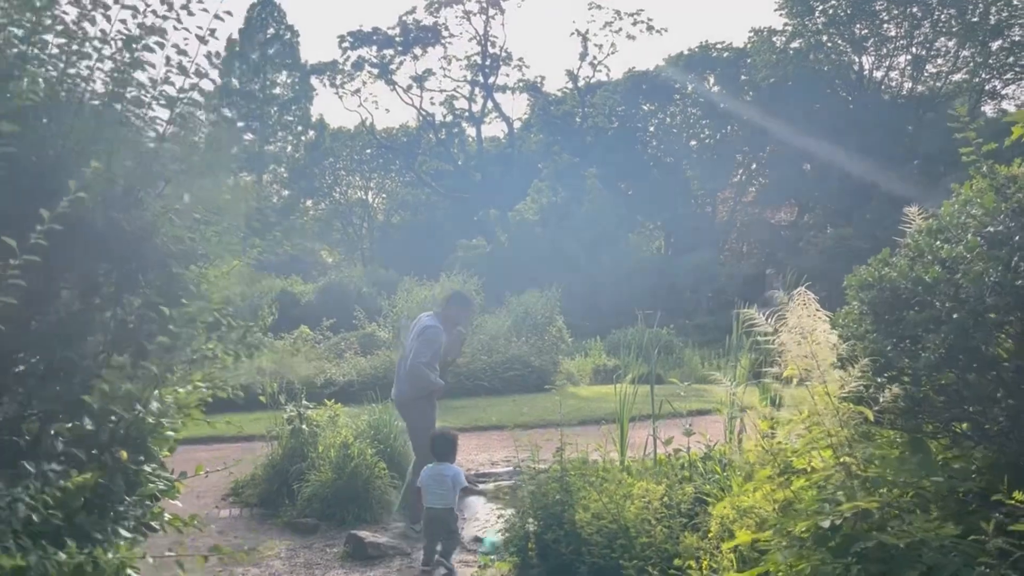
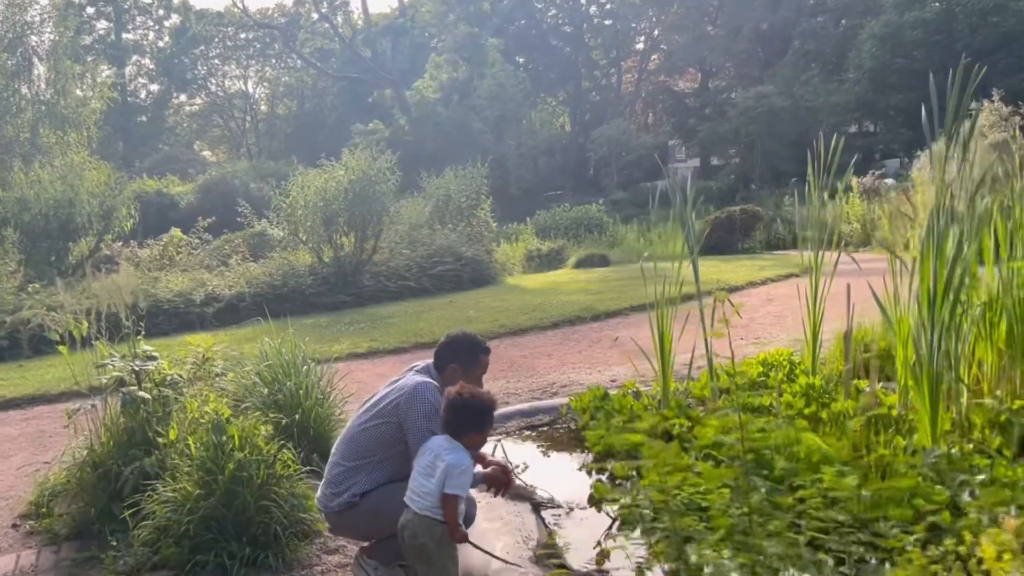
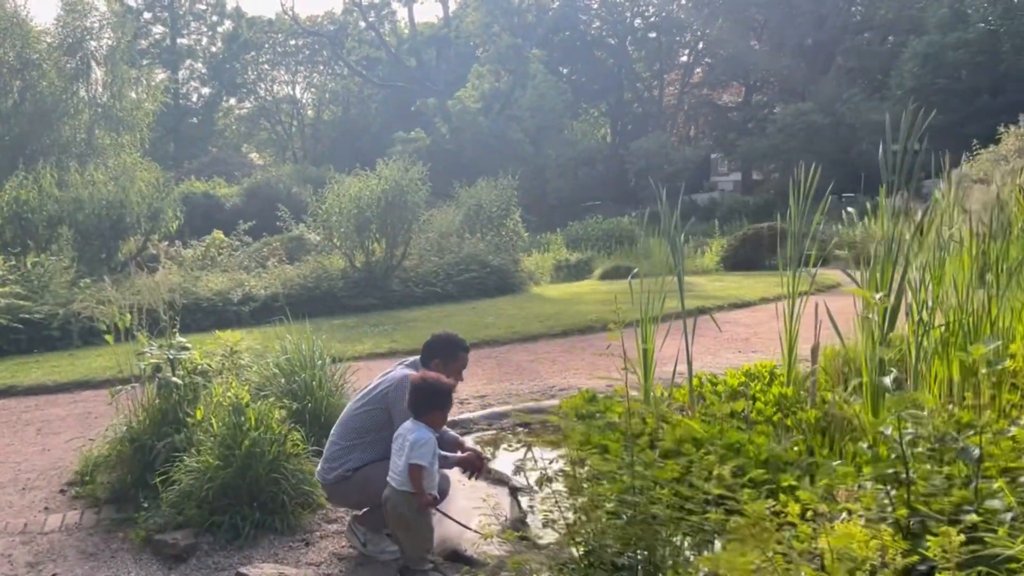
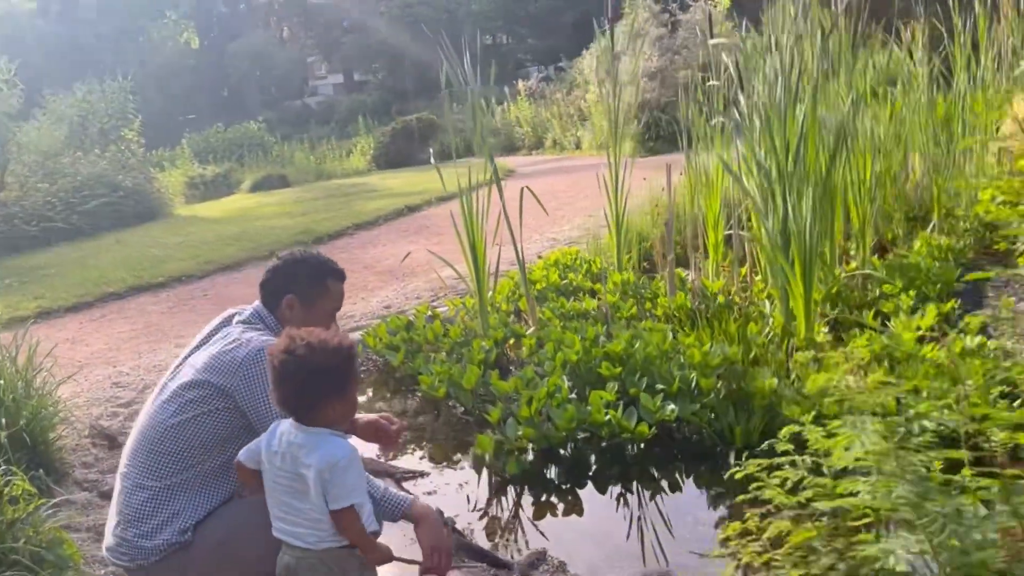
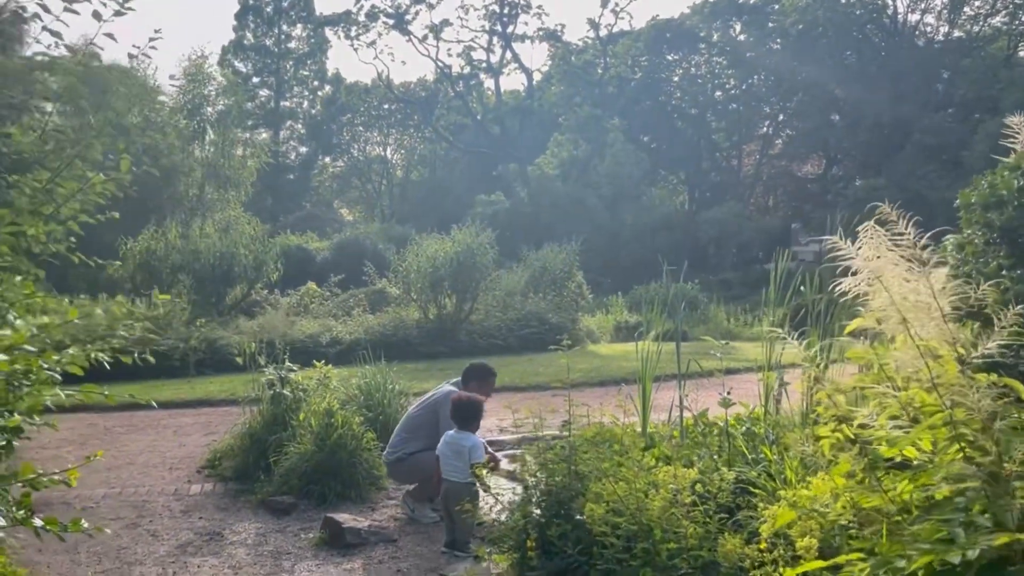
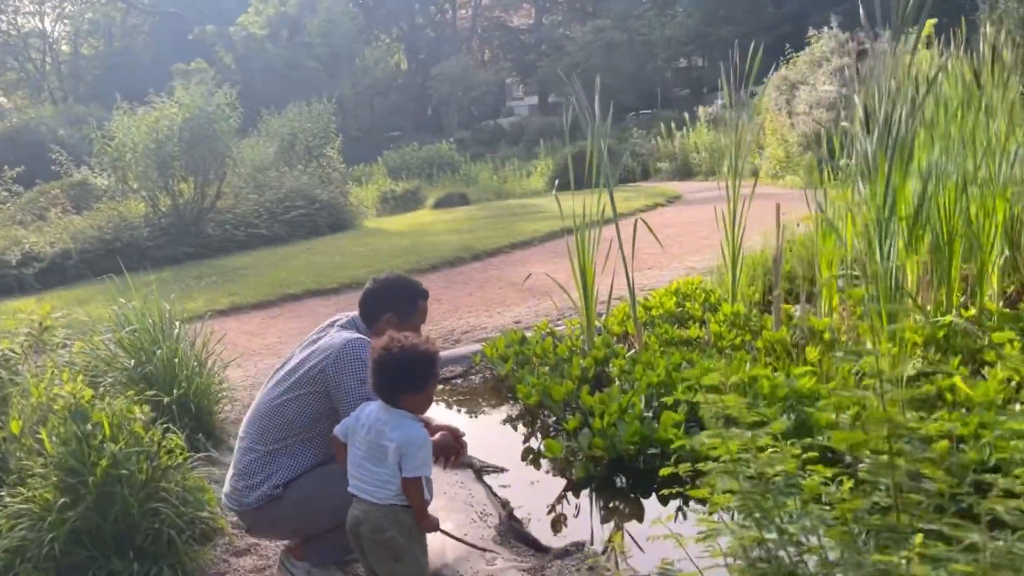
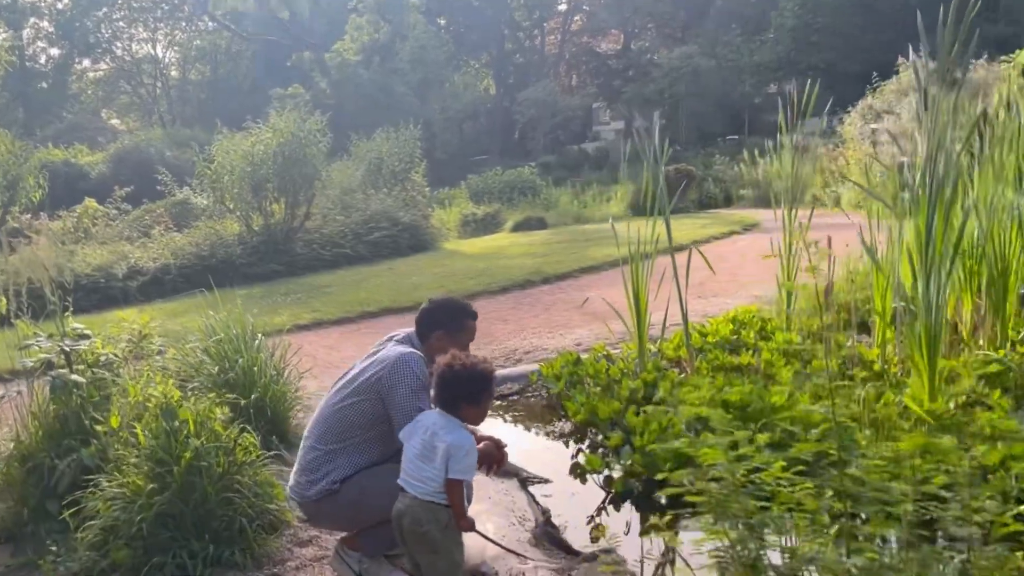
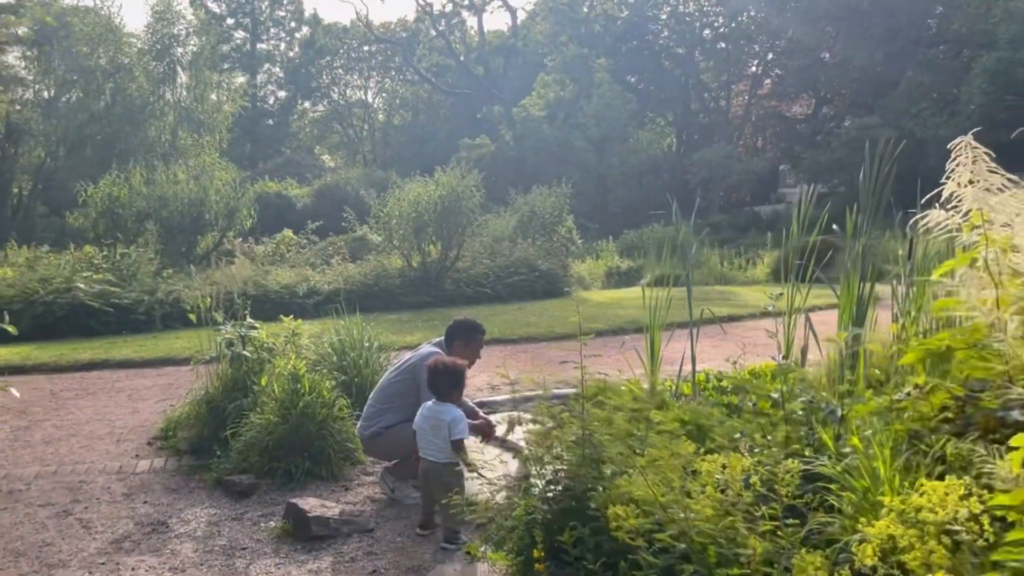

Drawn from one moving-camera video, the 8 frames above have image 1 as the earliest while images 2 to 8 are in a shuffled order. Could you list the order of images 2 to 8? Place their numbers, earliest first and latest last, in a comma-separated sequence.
5, 8, 3, 2, 7, 6, 4
